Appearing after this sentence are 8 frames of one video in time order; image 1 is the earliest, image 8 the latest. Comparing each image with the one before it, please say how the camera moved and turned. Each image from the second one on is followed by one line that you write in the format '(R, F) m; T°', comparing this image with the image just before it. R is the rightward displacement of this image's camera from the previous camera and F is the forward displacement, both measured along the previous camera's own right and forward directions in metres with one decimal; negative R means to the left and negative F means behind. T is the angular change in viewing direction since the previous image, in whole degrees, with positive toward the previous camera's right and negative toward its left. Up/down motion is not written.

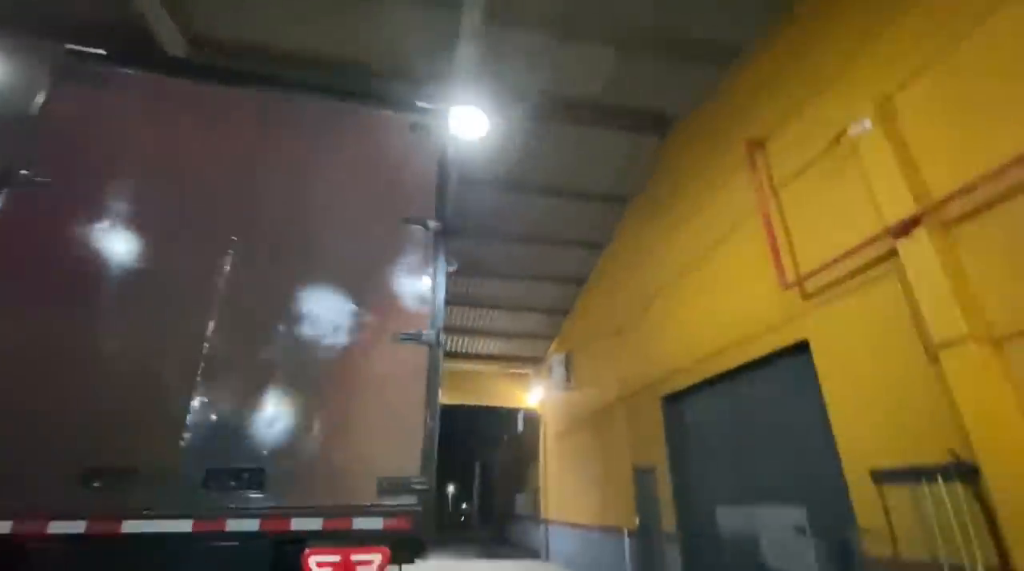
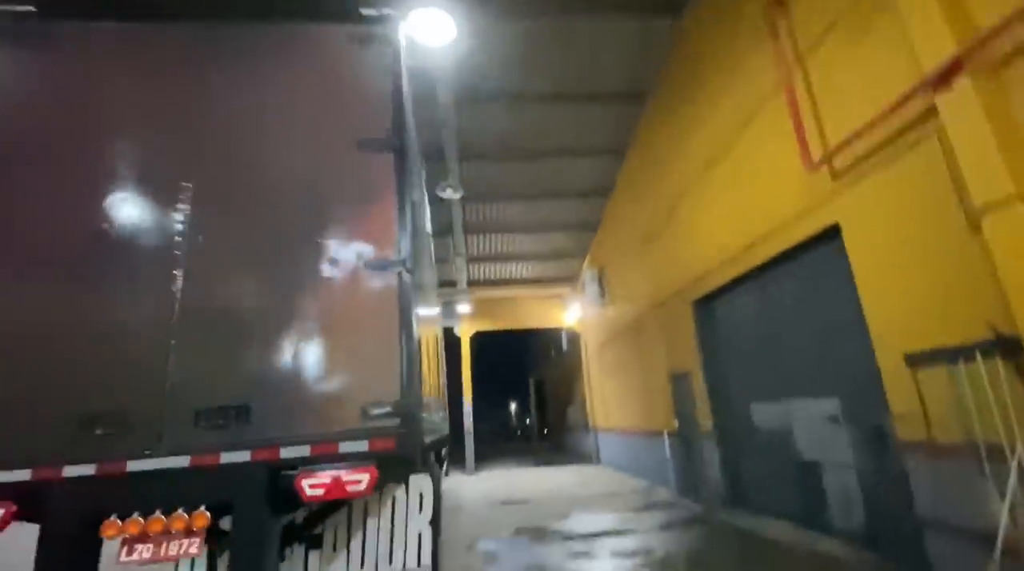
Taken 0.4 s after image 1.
(+0.5, +0.2) m; -6°
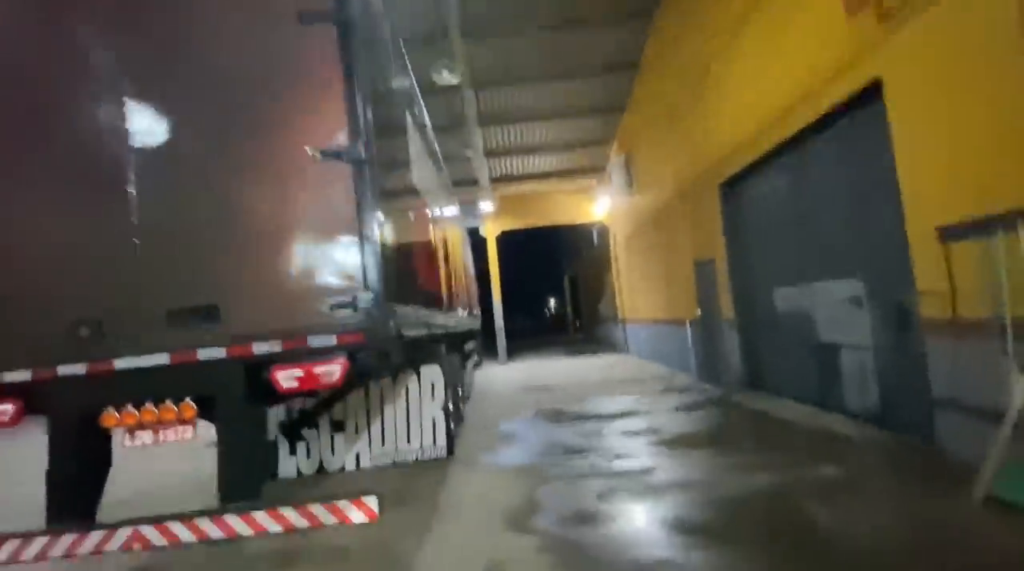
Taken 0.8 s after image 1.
(+0.4, +0.2) m; -5°
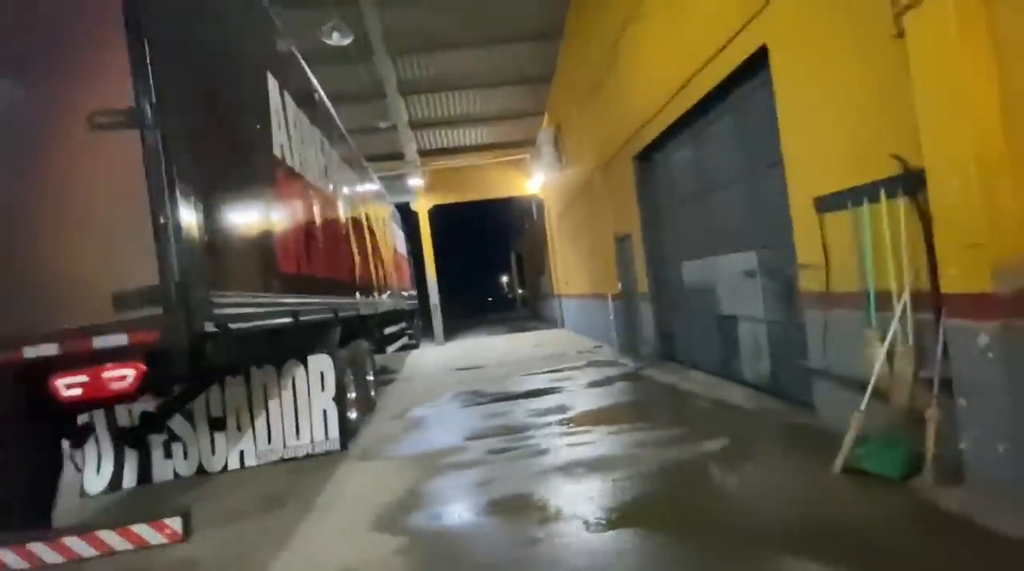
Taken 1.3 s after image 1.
(+0.6, +0.2) m; +5°
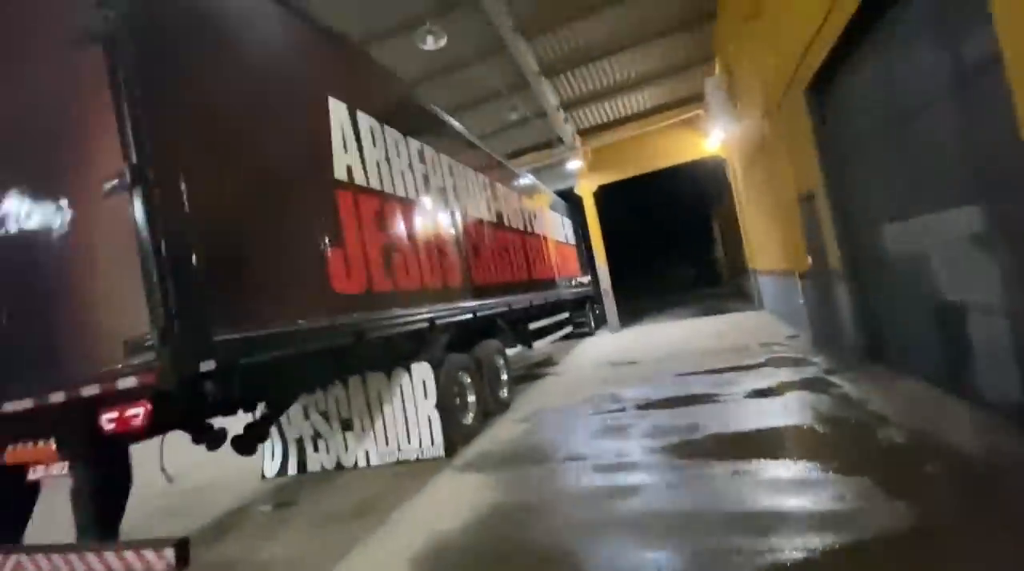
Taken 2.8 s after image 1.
(+1.1, +0.9) m; -25°
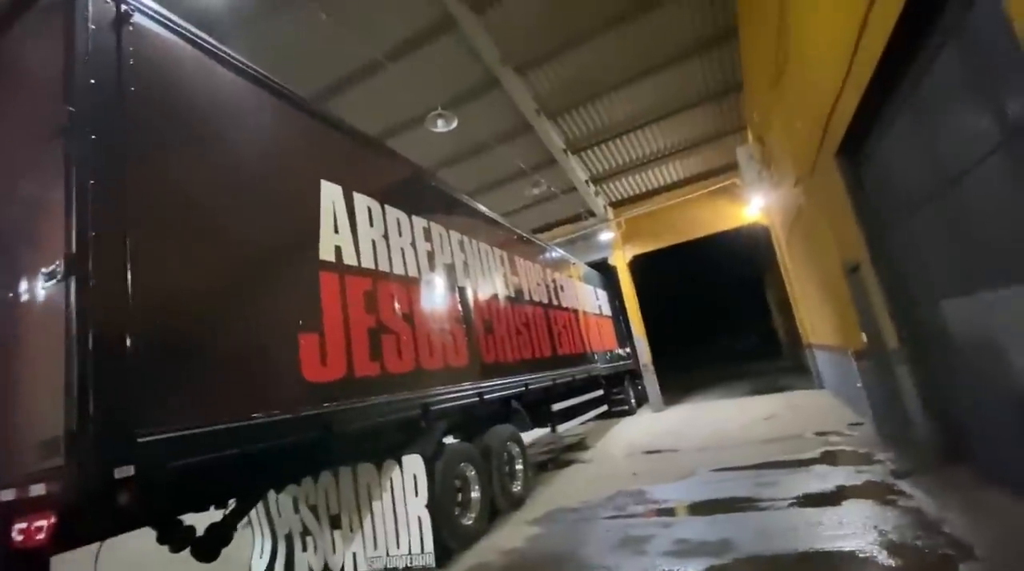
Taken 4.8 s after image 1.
(+0.5, +0.4) m; -6°
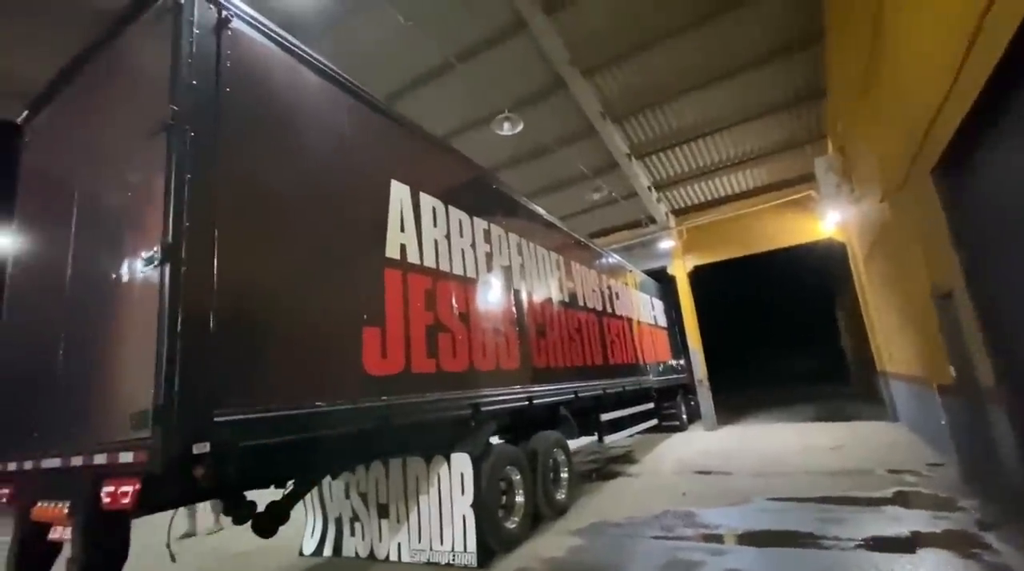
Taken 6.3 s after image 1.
(-0.1, 0.0) m; -6°
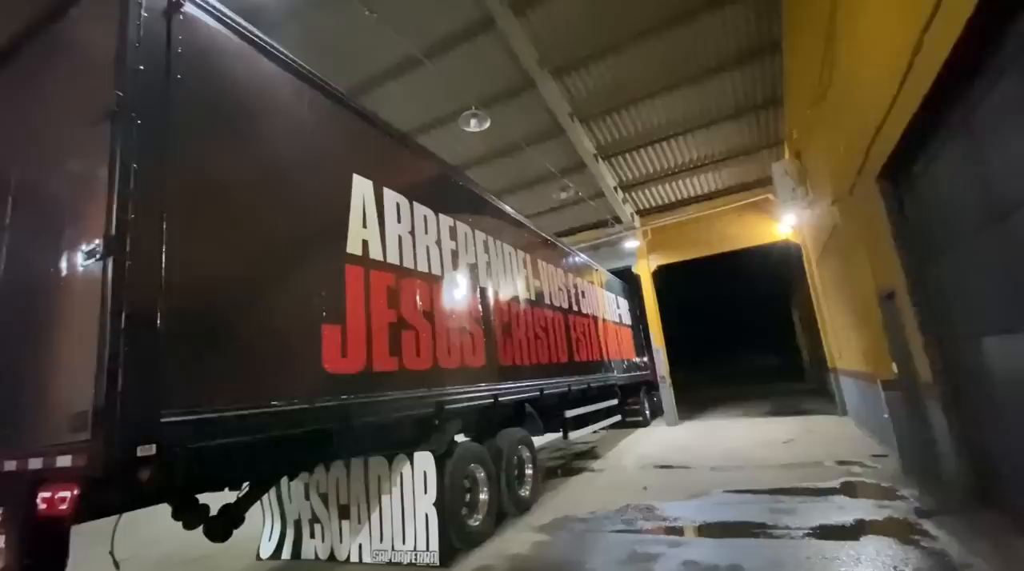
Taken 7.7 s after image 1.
(0.0, 0.0) m; +4°
